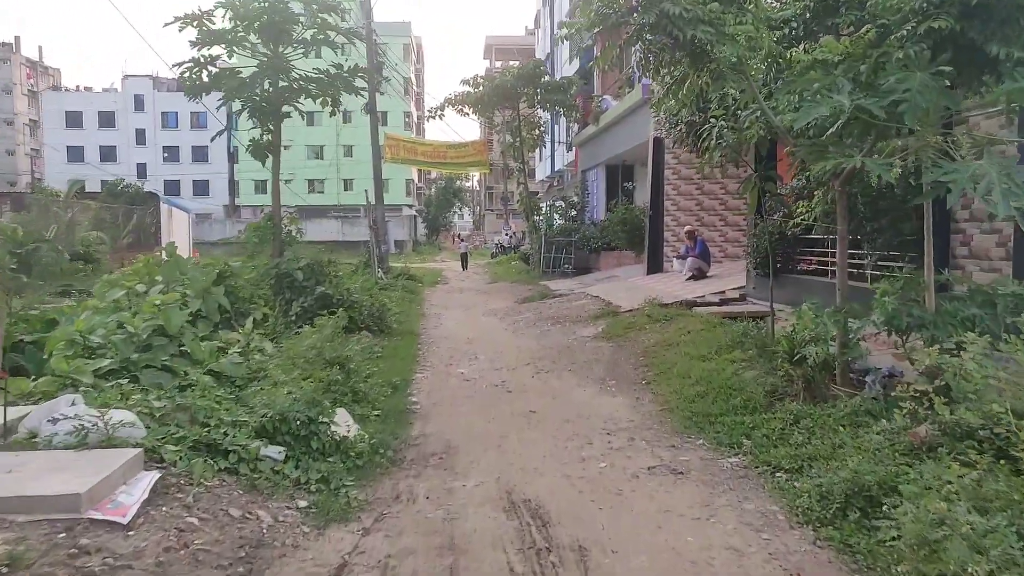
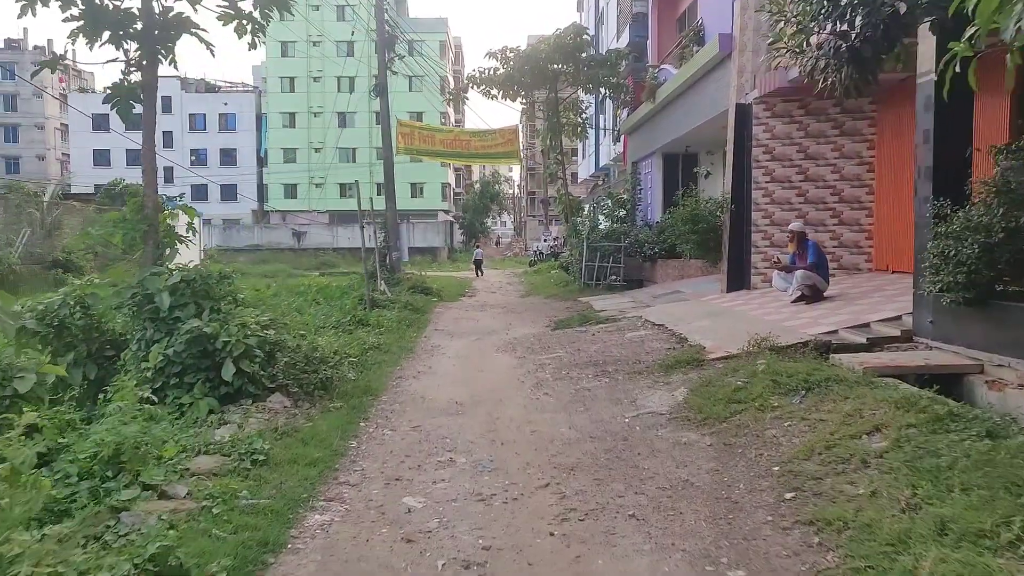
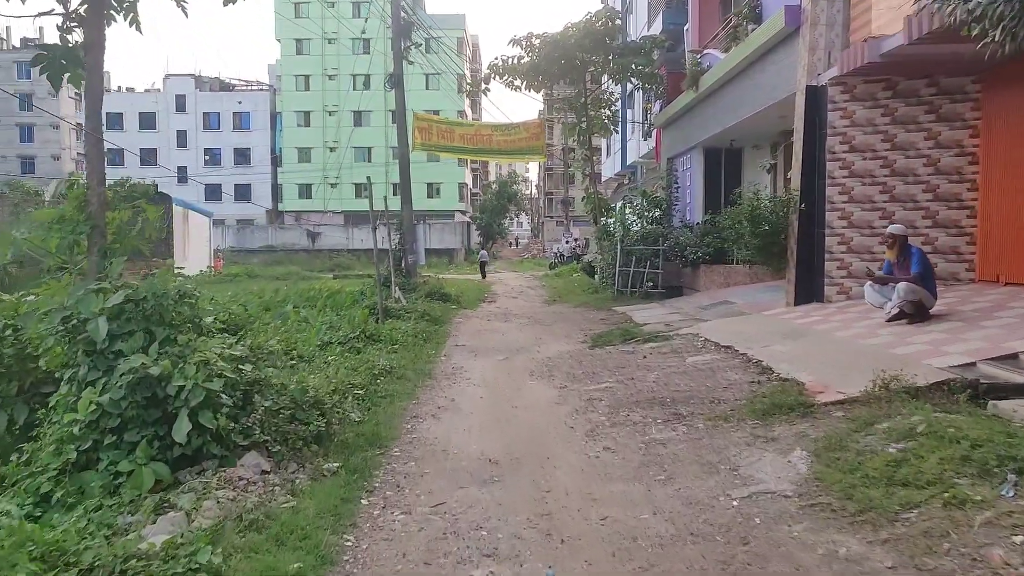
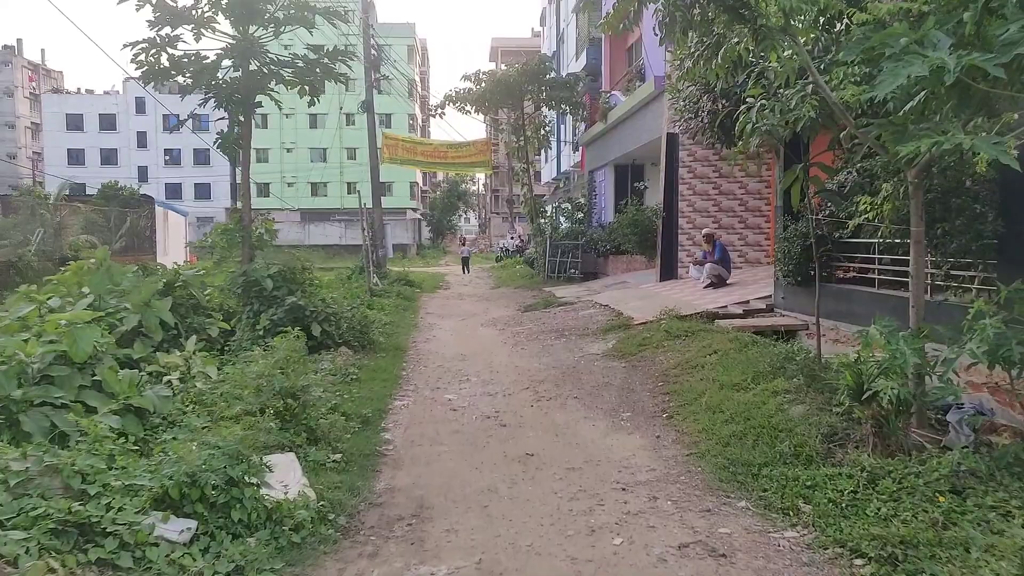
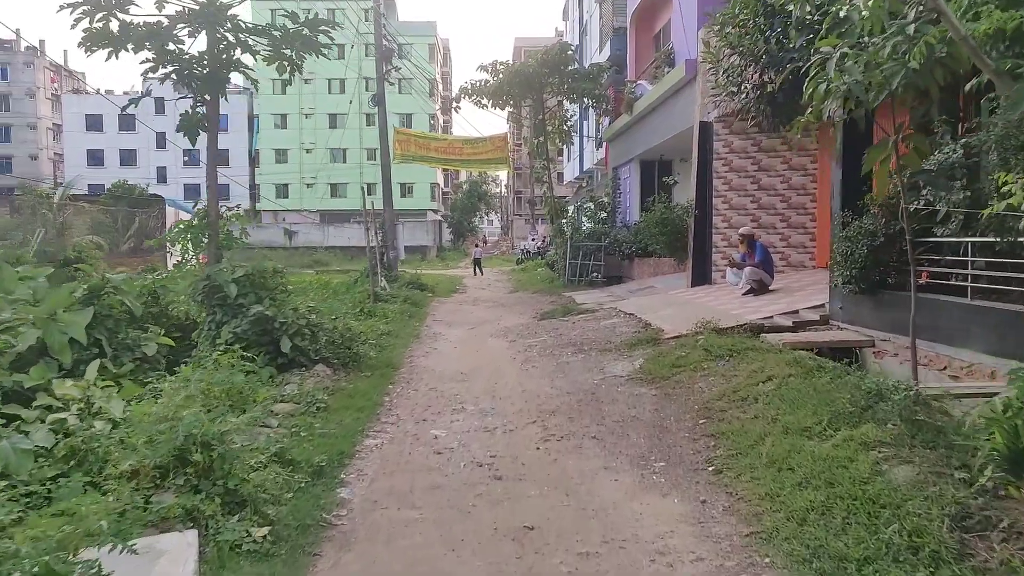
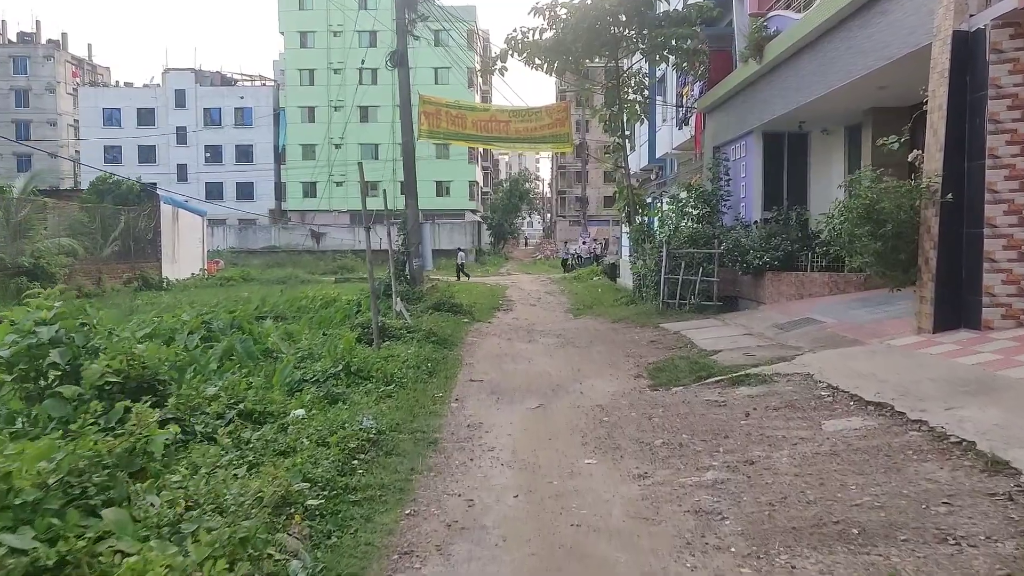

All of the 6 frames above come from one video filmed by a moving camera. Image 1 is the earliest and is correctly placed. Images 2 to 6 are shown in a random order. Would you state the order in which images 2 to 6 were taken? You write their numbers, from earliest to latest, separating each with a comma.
4, 5, 2, 3, 6
